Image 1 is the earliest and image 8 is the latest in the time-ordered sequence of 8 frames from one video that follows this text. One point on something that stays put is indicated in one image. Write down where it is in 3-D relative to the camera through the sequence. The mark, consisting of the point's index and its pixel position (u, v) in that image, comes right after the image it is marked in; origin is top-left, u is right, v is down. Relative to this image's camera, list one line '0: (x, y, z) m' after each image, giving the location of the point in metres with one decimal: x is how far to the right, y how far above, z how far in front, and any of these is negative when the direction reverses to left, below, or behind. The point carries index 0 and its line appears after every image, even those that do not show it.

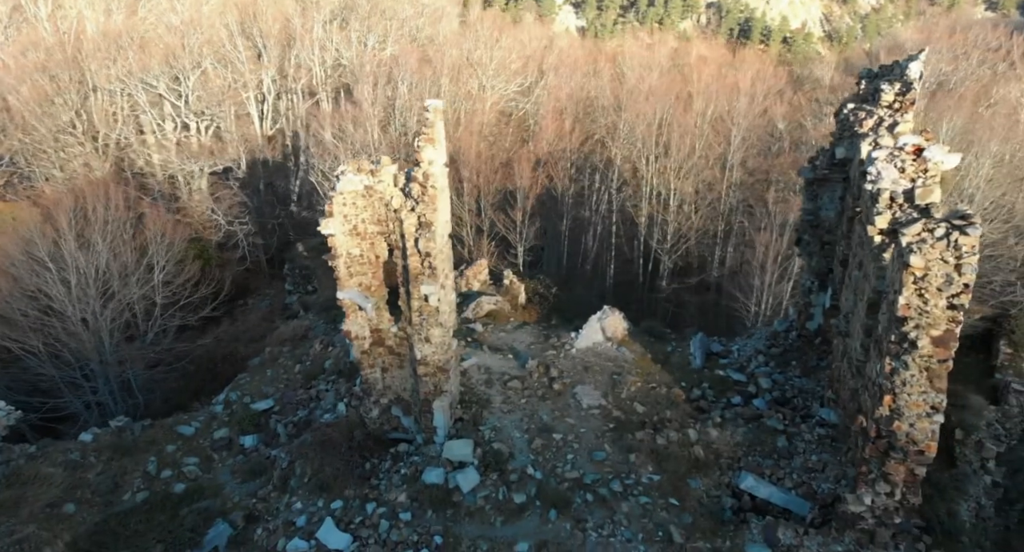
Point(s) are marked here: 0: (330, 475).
0: (-2.3, -2.5, +9.2) m
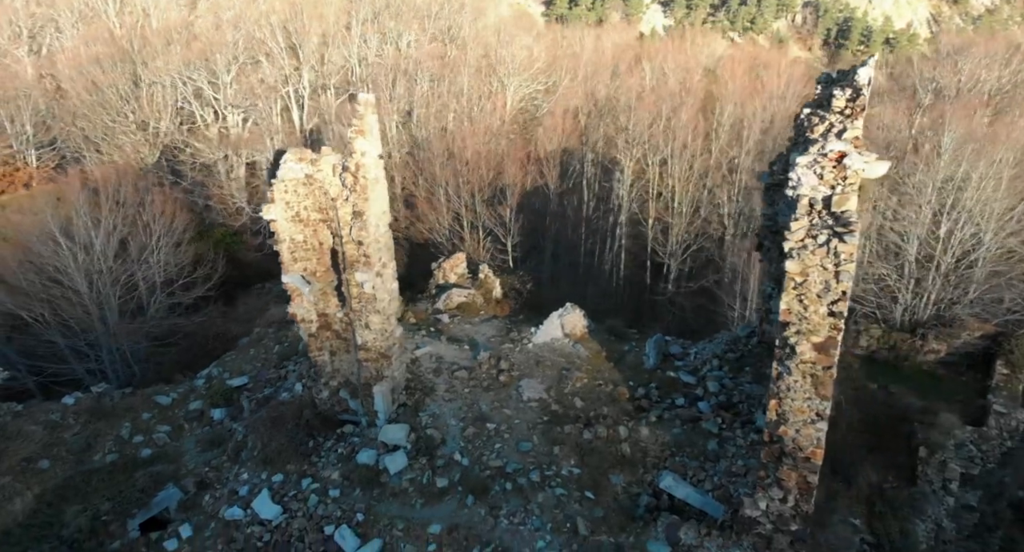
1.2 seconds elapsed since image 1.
0: (-3.1, -2.3, +9.7) m
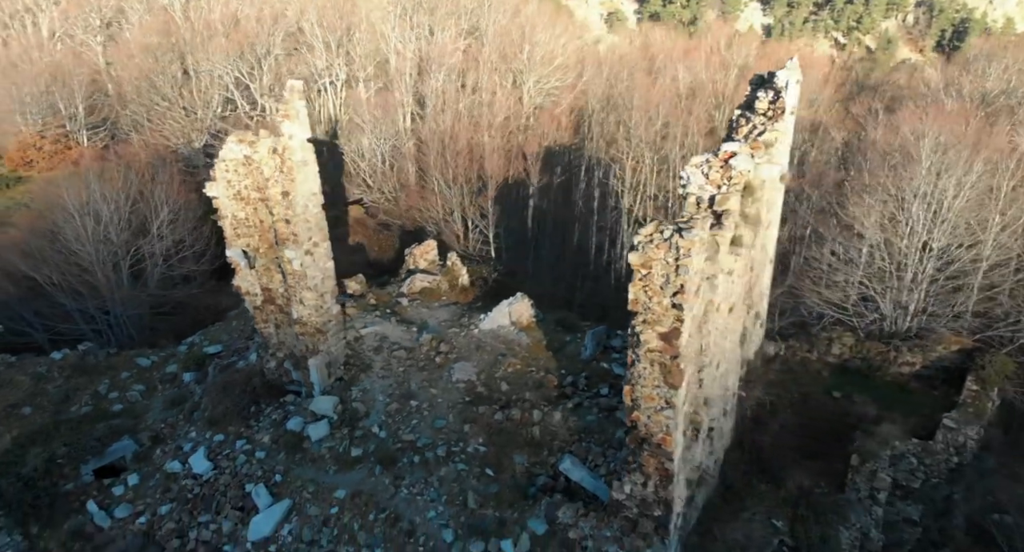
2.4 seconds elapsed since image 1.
0: (-4.1, -2.0, +10.5) m
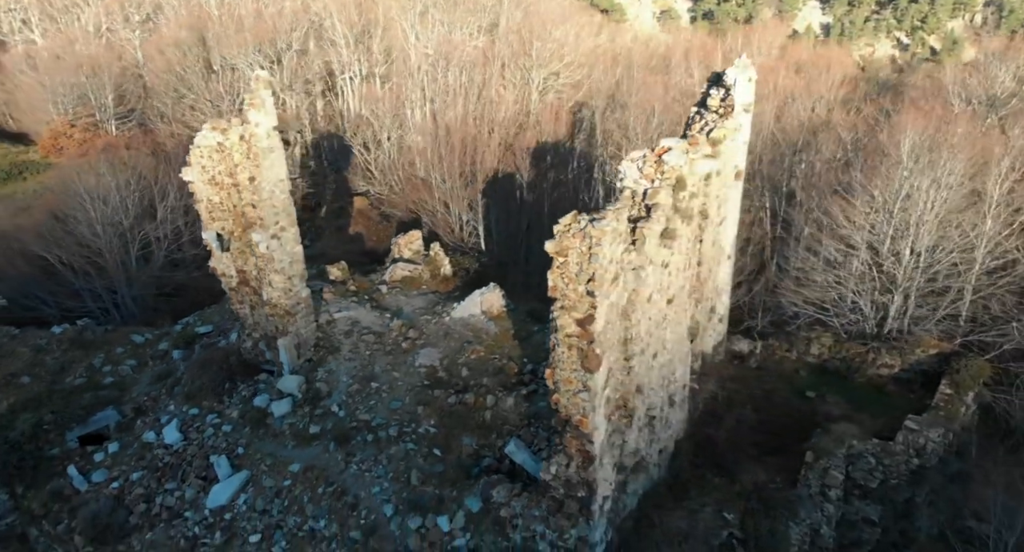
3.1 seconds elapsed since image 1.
0: (-4.7, -1.7, +11.0) m
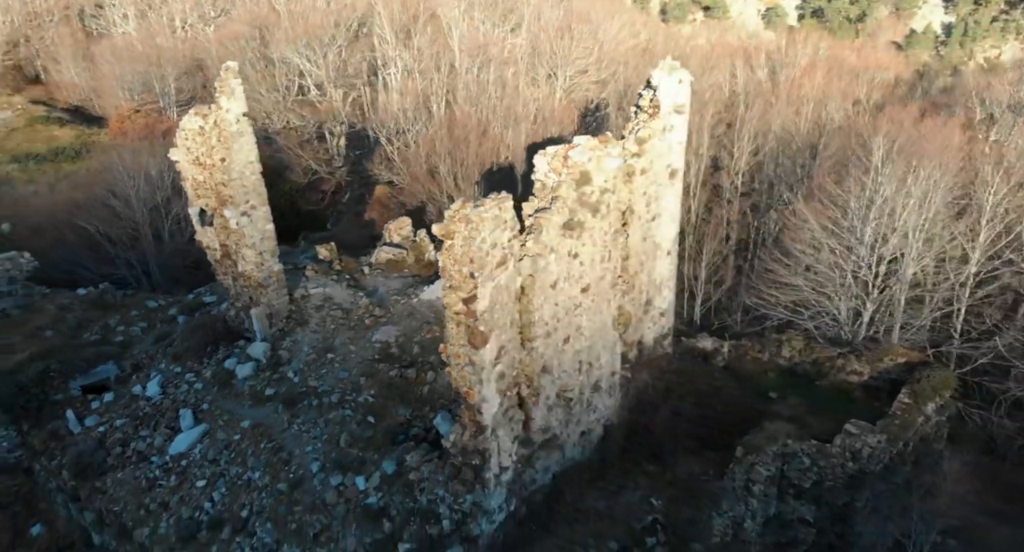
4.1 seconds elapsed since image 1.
0: (-5.4, -1.2, +12.2) m
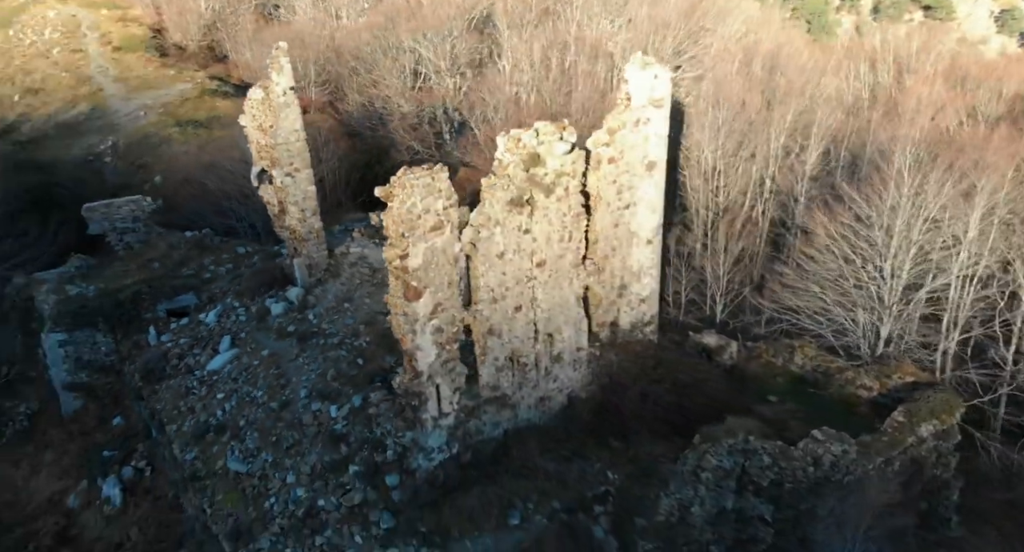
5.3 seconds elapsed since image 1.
0: (-5.2, -0.2, +14.3) m
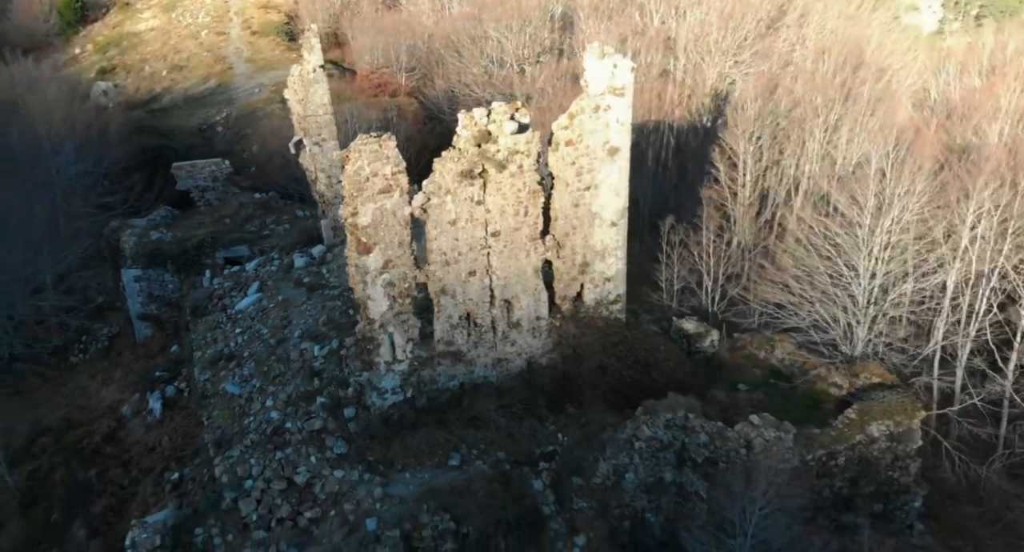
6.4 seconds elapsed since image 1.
0: (-5.0, +0.7, +16.2) m
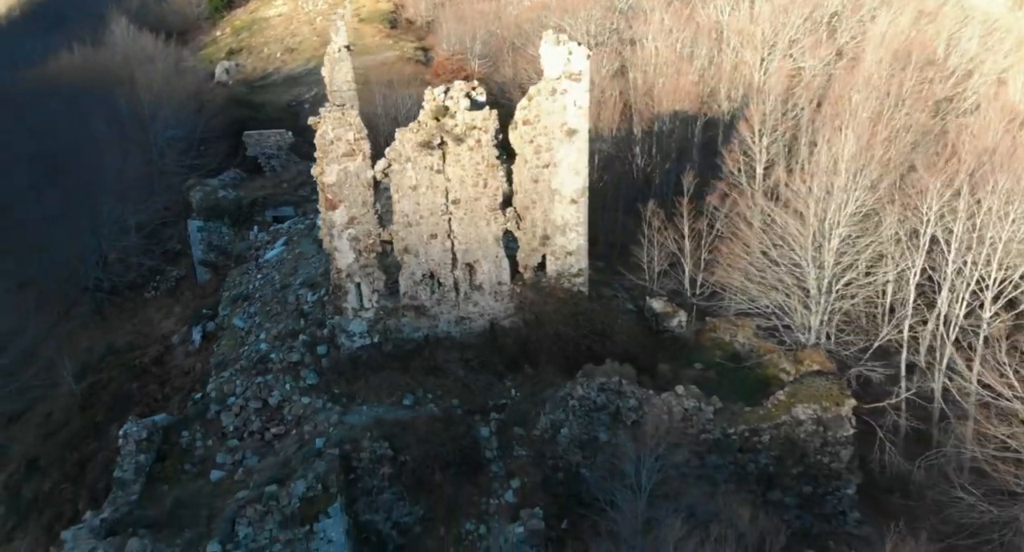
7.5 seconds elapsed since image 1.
0: (-4.8, +1.7, +18.1) m
